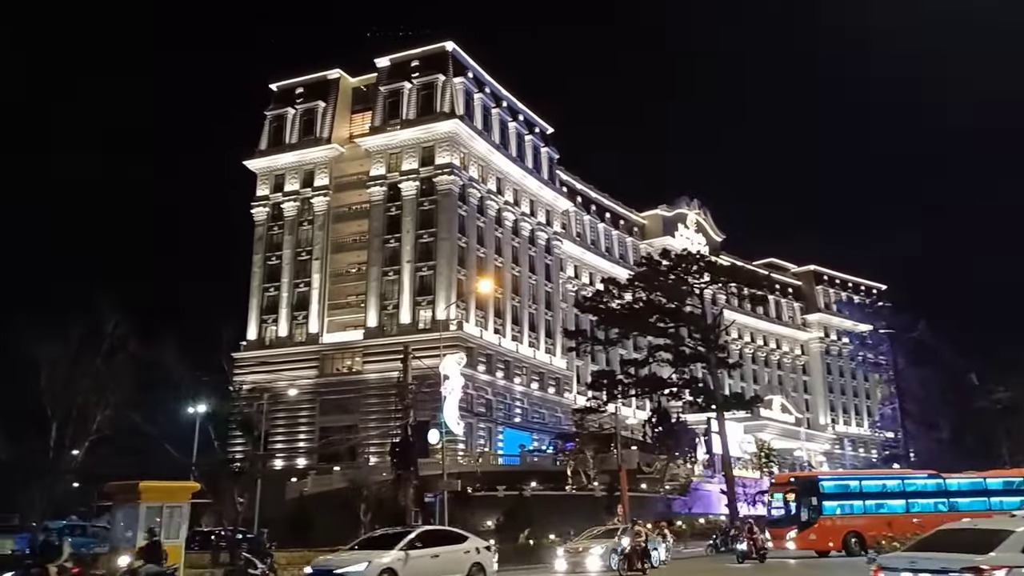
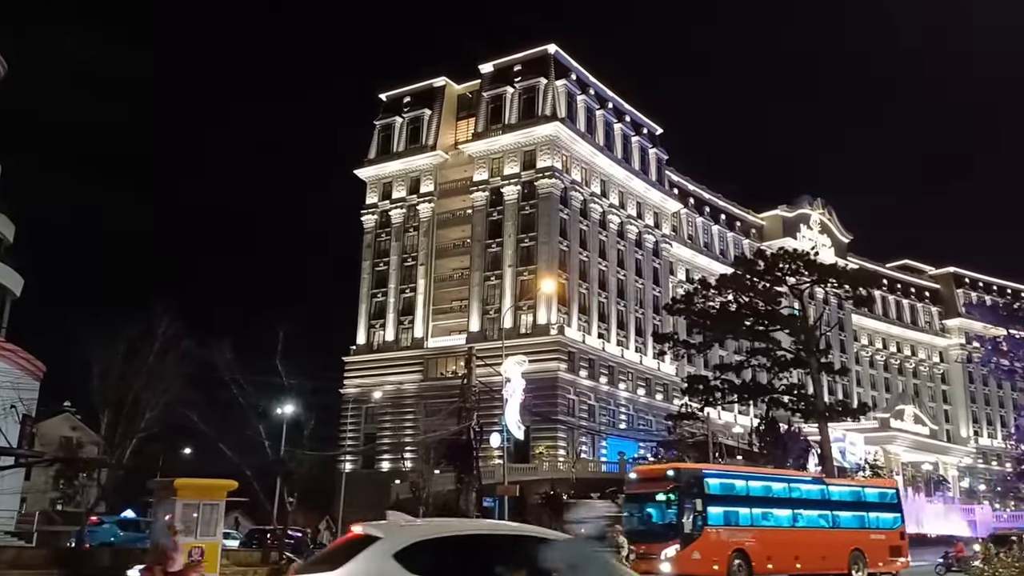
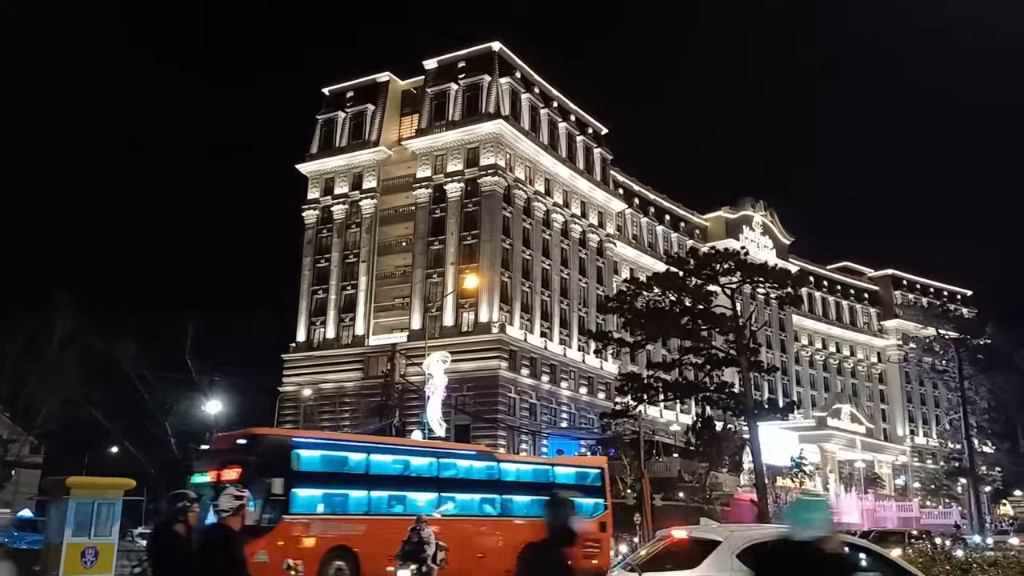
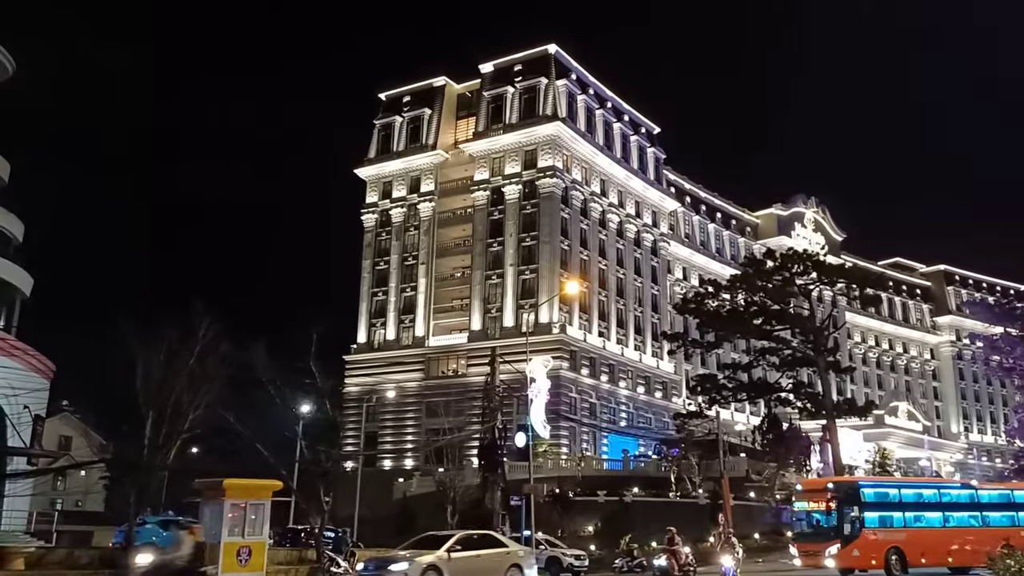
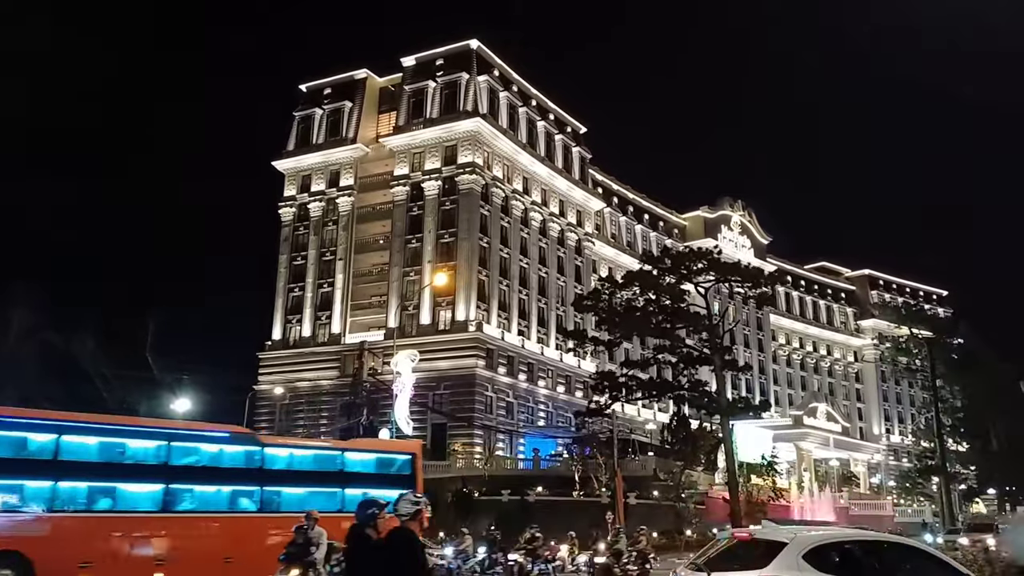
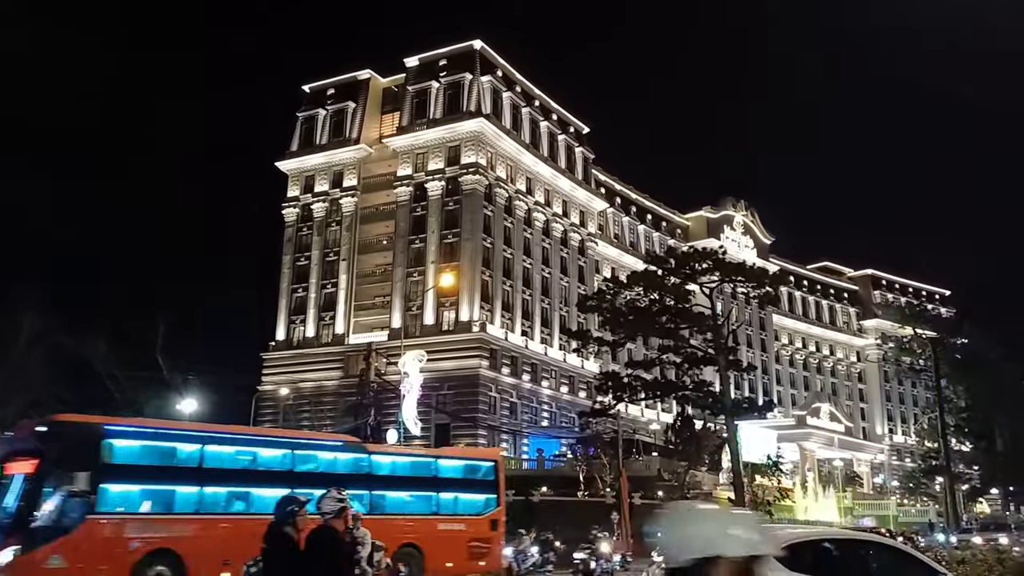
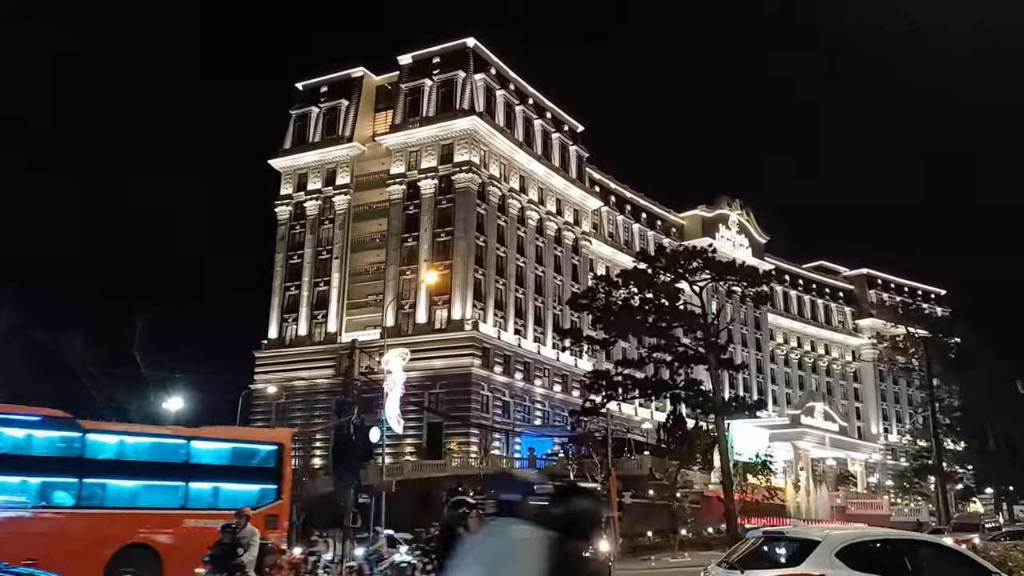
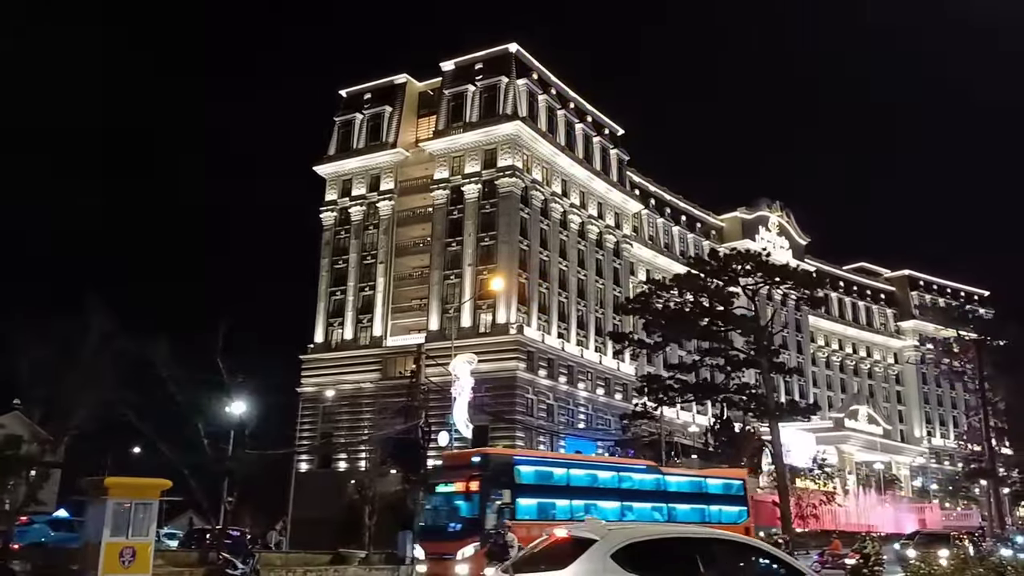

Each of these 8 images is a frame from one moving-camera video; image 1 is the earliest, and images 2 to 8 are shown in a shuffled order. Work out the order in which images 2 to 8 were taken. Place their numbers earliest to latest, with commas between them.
4, 2, 8, 3, 6, 5, 7
